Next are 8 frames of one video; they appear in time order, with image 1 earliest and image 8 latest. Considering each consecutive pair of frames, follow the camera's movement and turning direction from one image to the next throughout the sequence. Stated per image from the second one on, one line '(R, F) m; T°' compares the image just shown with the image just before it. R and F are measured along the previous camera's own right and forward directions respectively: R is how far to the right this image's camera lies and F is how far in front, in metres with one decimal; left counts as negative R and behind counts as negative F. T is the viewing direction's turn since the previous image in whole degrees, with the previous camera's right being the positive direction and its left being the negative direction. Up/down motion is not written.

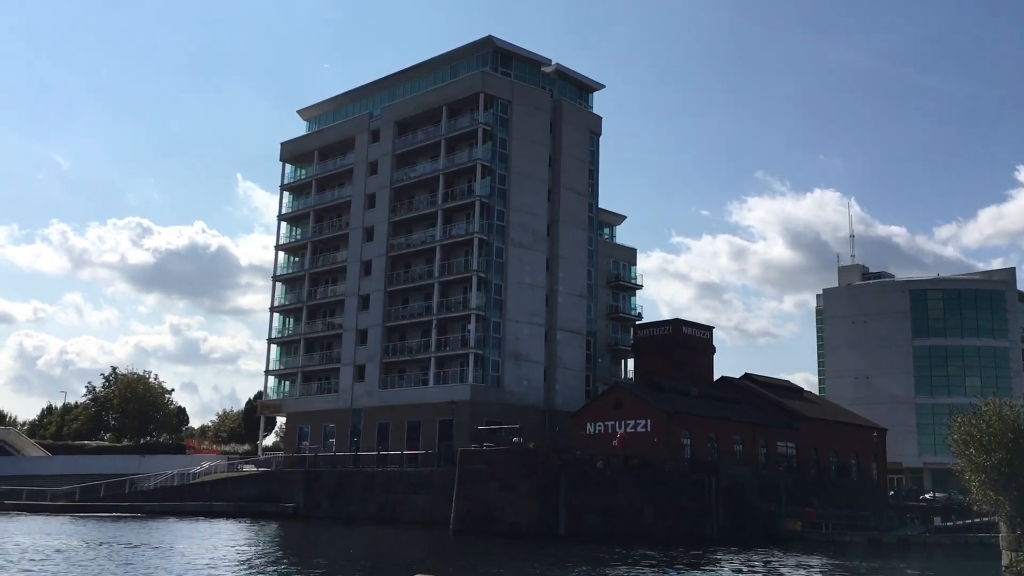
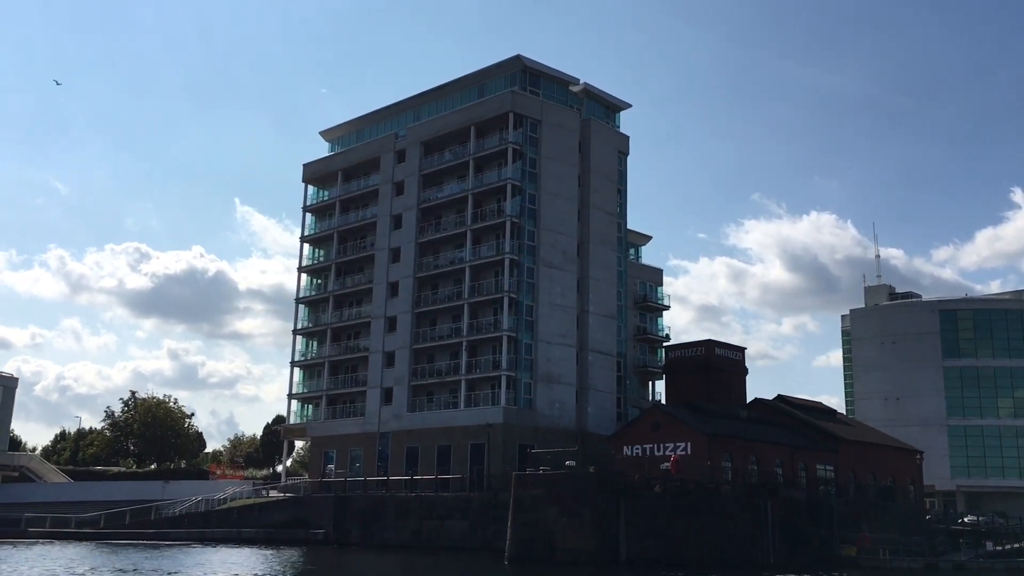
(-2.4, +1.0) m; 0°
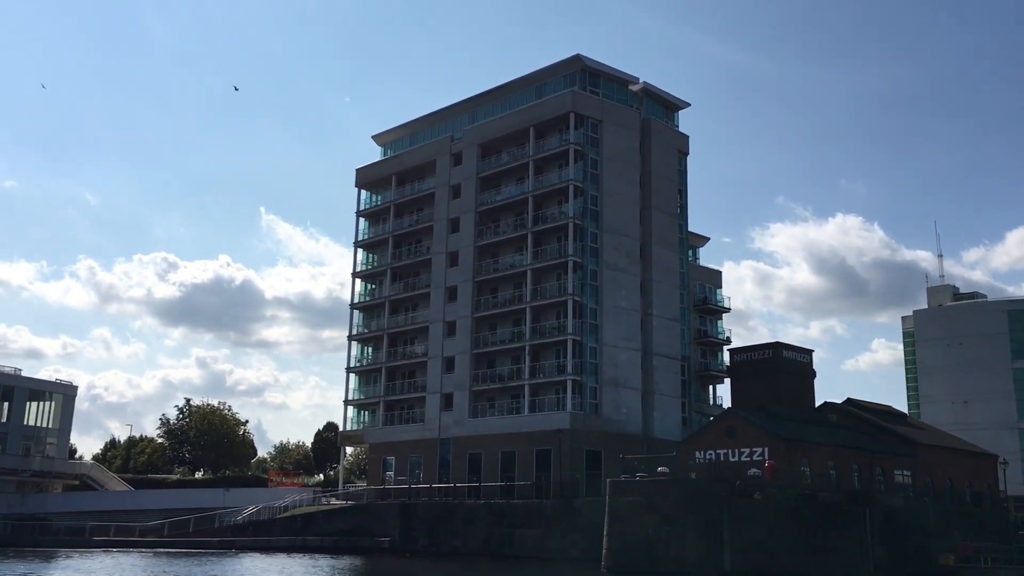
(-2.8, +1.2) m; -2°
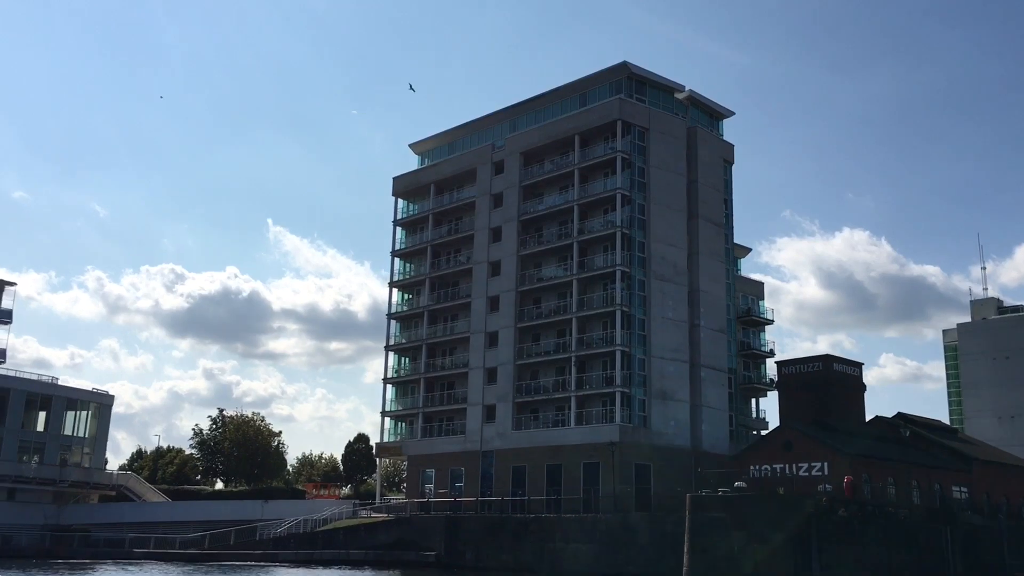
(-2.8, +1.1) m; -1°
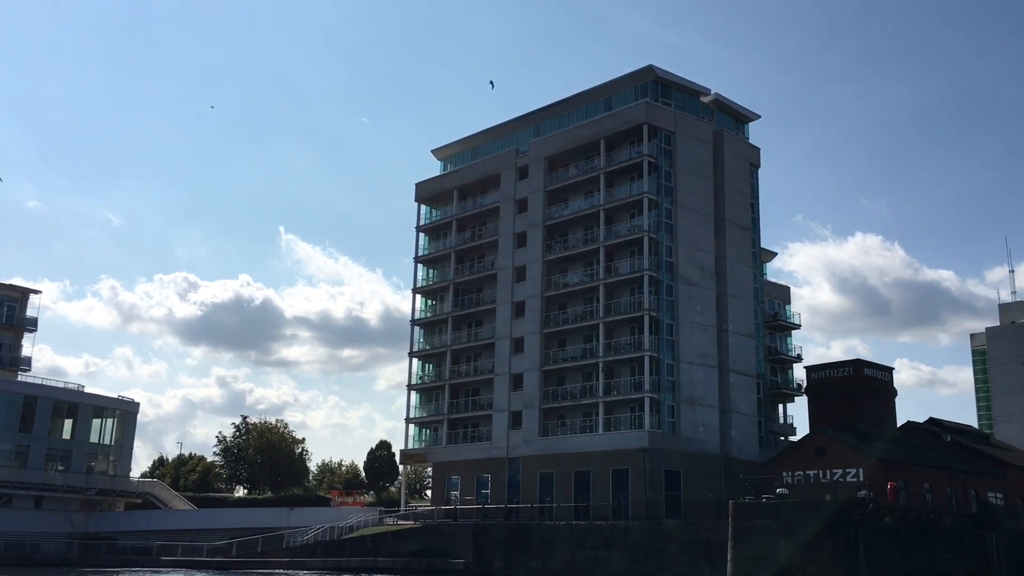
(-1.1, +0.4) m; -1°
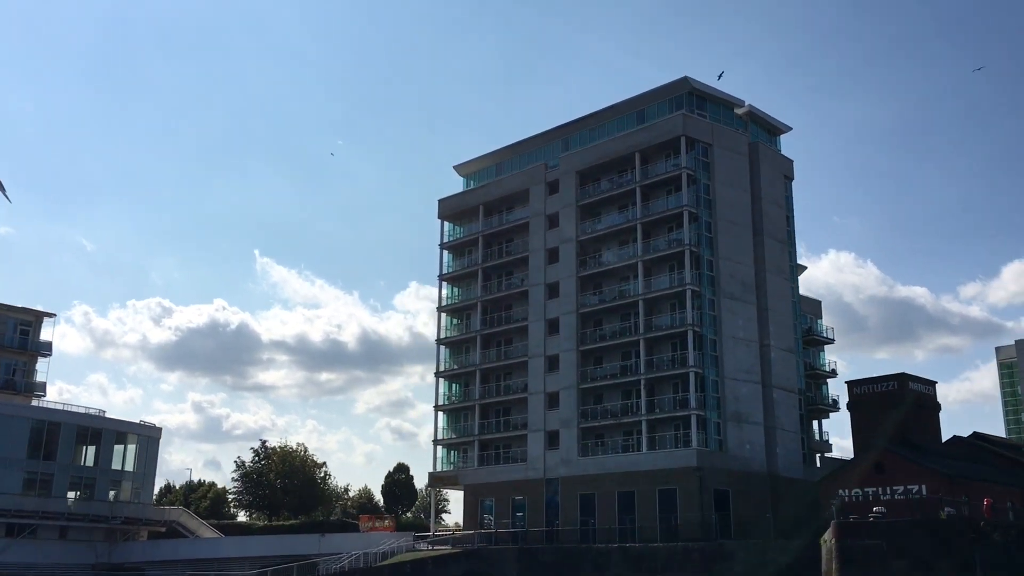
(-4.1, +1.7) m; +1°
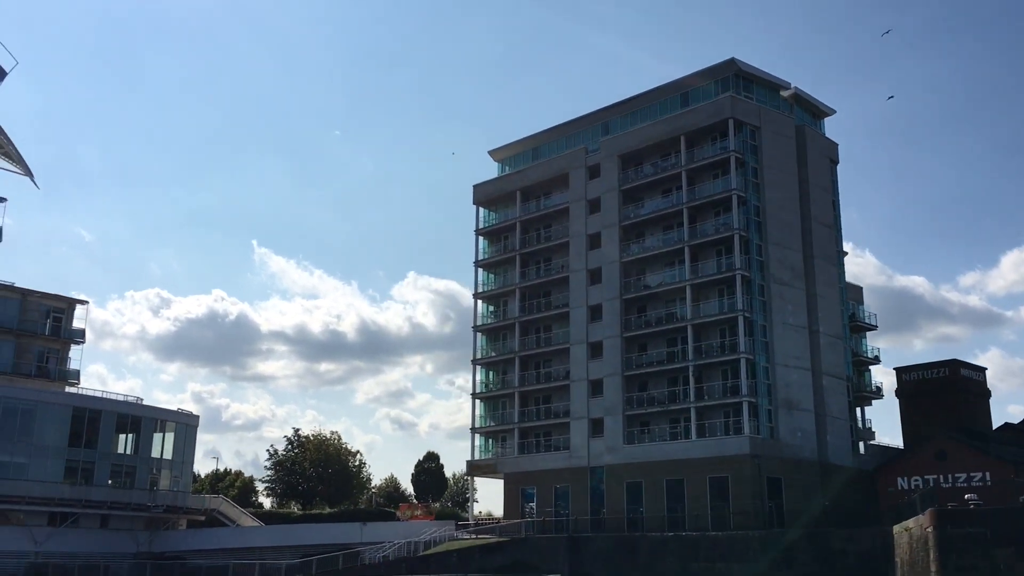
(-3.2, +1.1) m; 0°
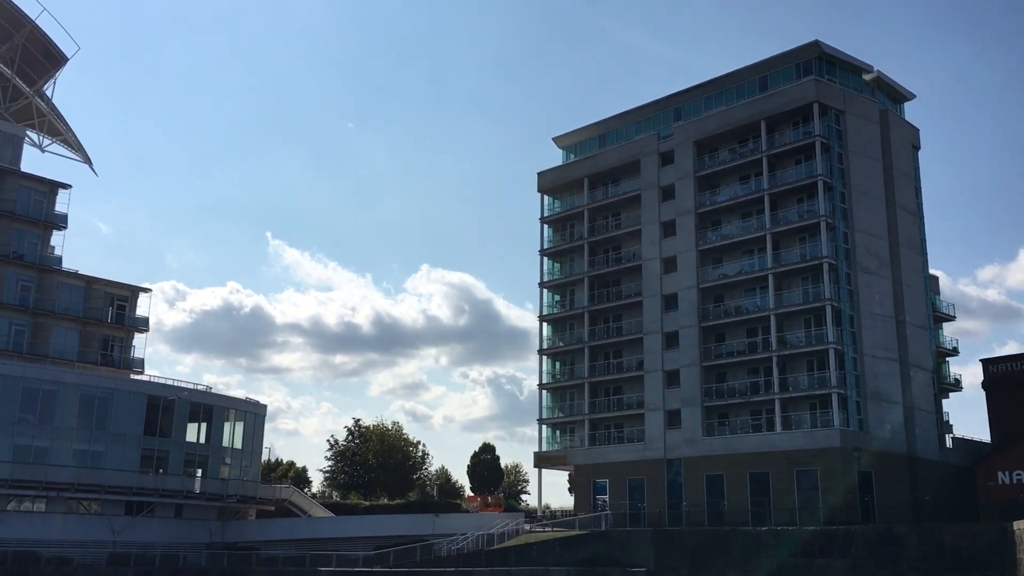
(-4.3, +1.3) m; -1°
